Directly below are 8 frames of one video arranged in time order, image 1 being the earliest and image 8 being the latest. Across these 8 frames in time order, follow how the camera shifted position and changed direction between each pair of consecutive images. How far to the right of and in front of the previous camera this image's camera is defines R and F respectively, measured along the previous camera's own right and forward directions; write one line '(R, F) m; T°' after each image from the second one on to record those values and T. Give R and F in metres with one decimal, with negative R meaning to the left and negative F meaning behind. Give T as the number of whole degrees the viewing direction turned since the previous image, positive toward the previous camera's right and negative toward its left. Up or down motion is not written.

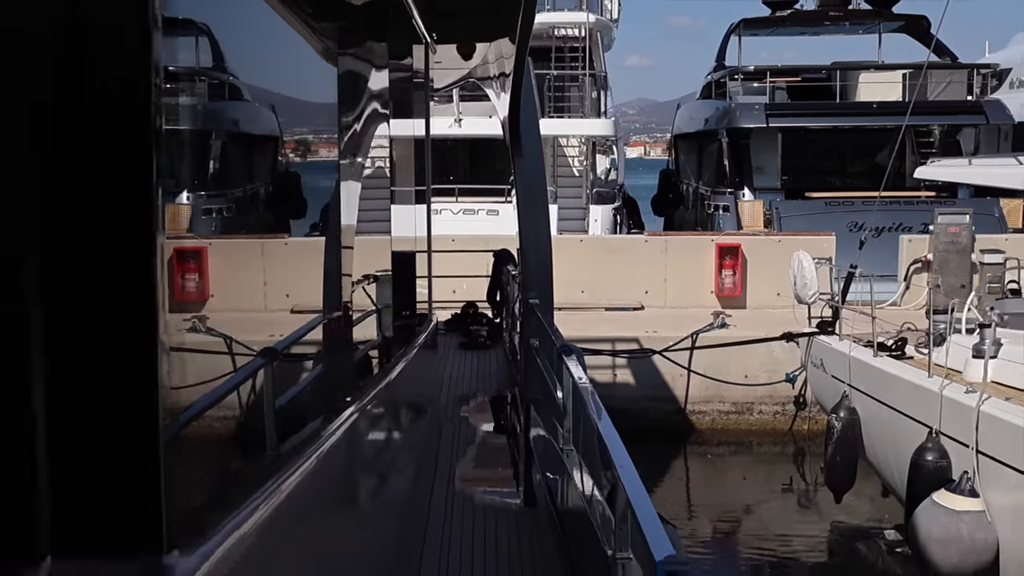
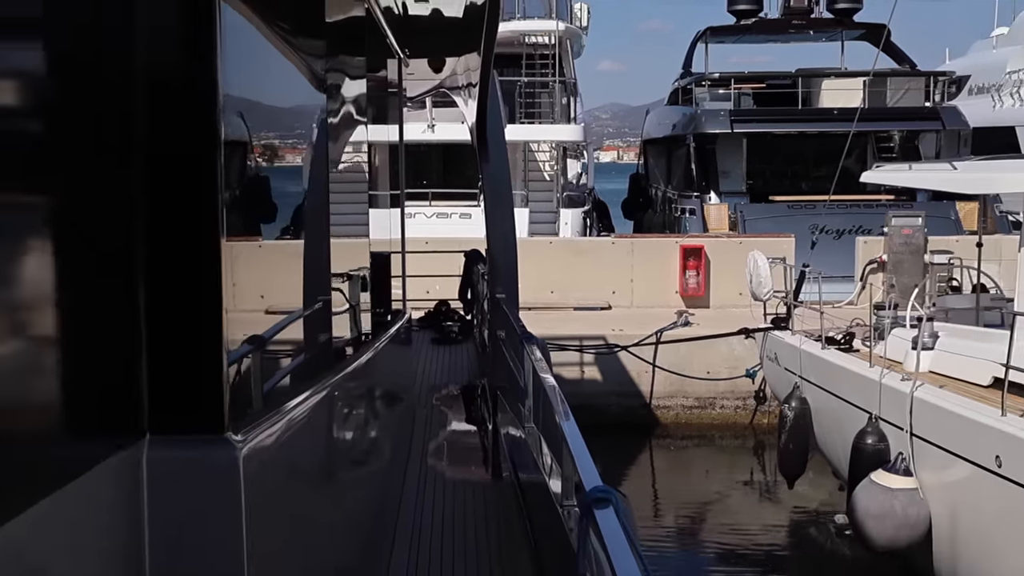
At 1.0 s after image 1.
(0.0, -0.4) m; +2°
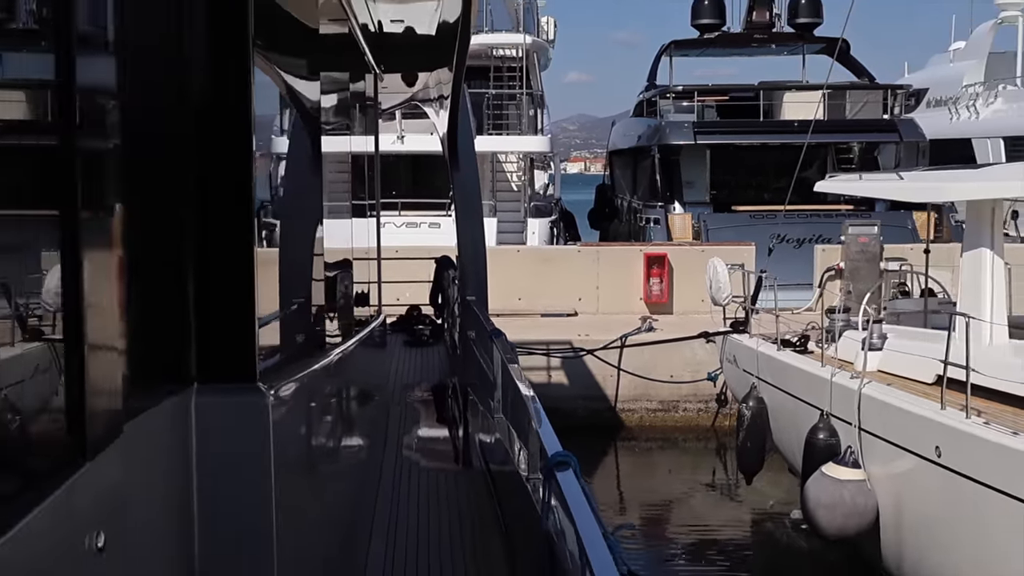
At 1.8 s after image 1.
(0.0, -0.3) m; +2°
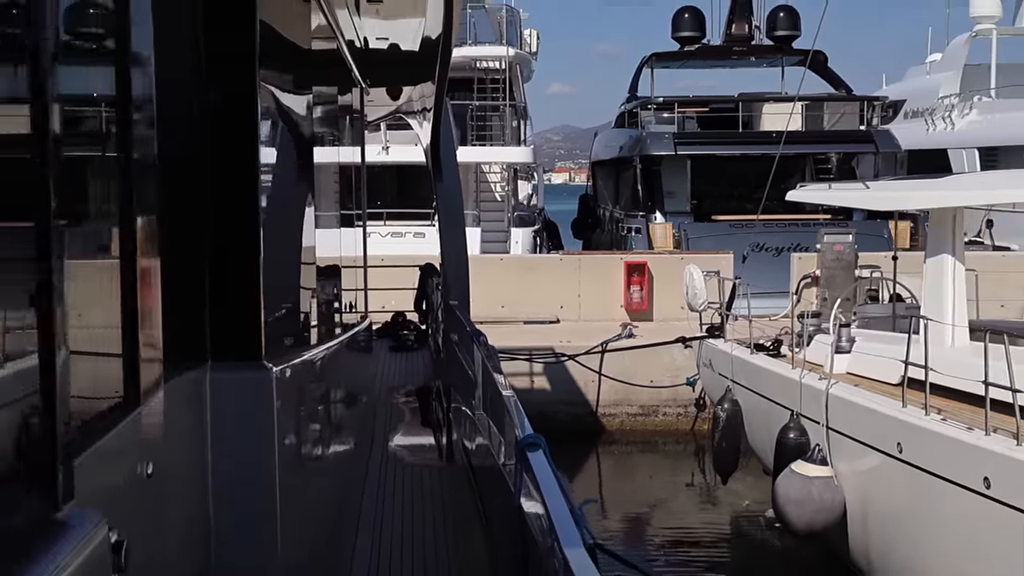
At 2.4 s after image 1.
(0.0, -0.2) m; +1°
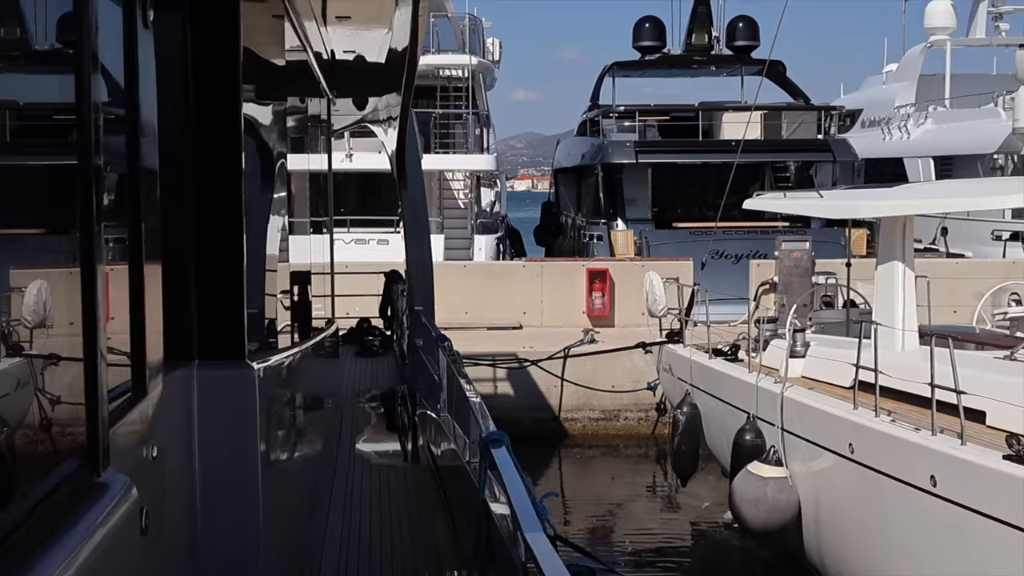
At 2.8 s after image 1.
(0.0, -0.1) m; +2°
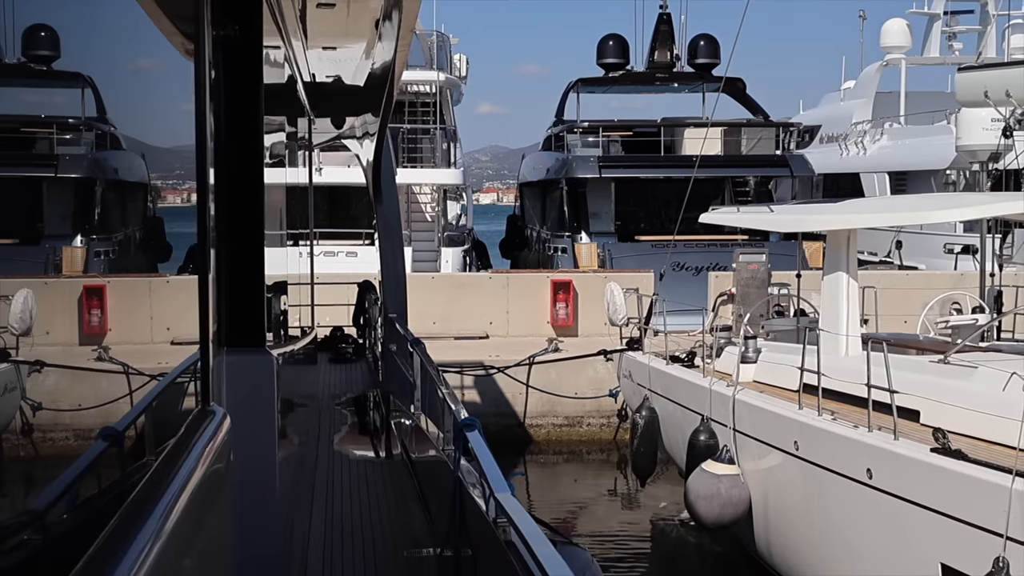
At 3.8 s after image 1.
(0.0, -0.4) m; +2°
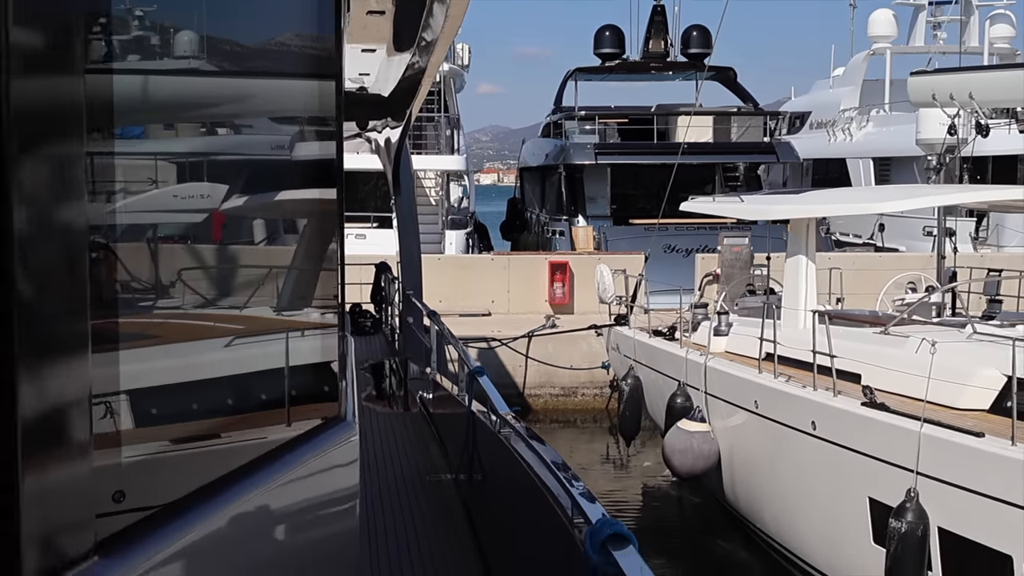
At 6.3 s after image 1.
(0.0, -1.0) m; 0°
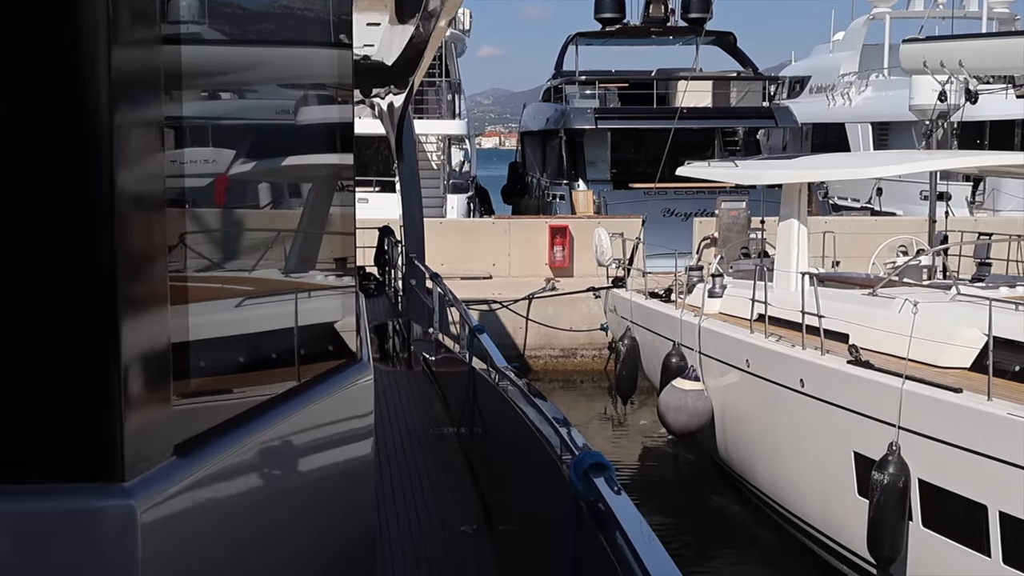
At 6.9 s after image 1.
(0.0, -0.2) m; 0°
